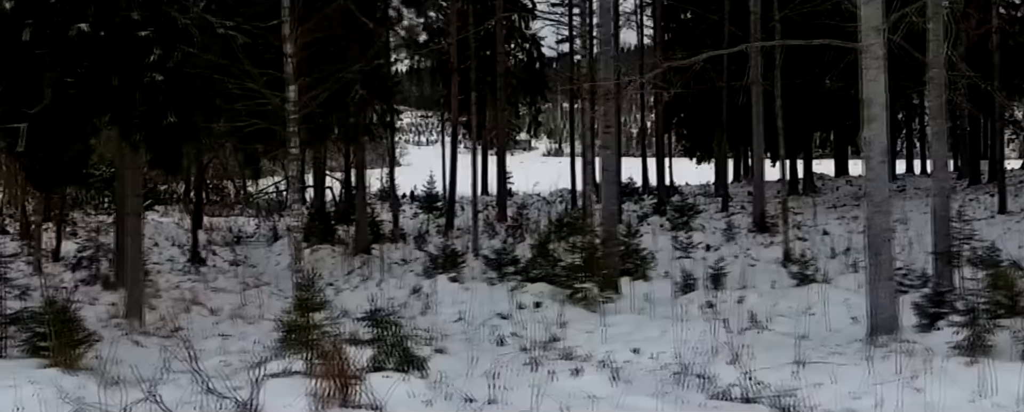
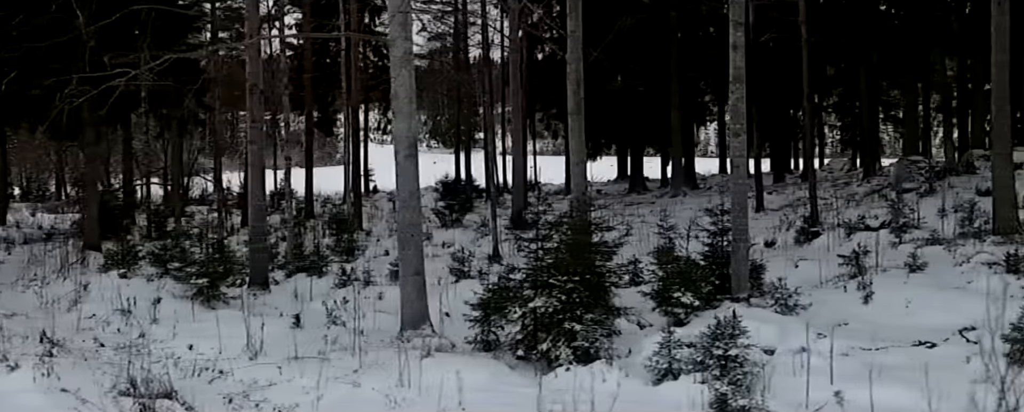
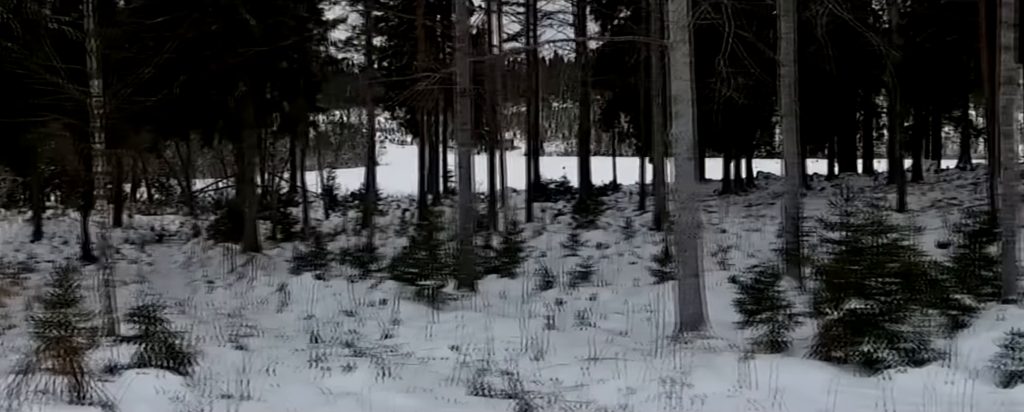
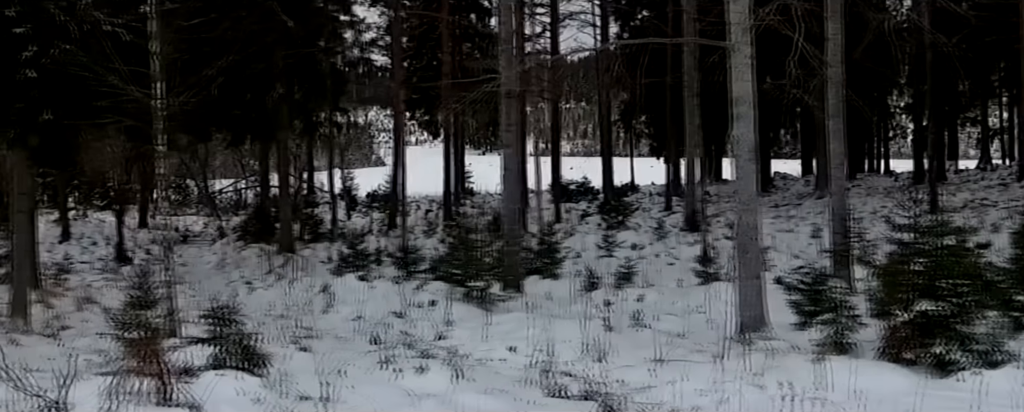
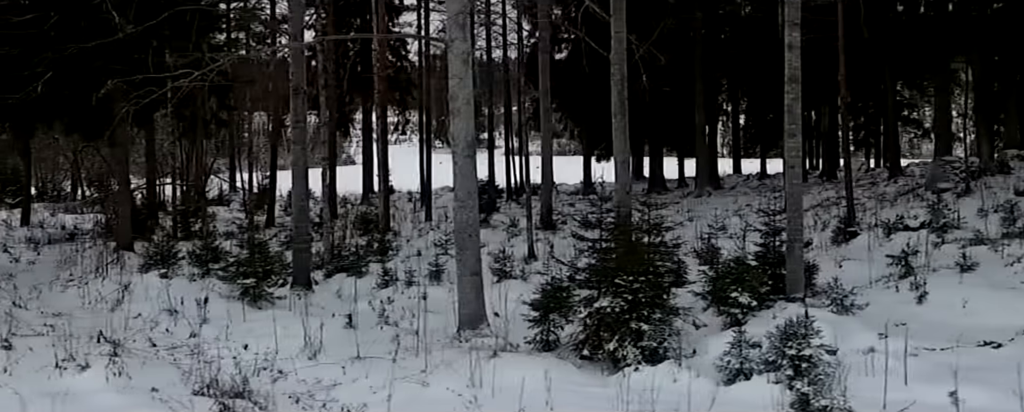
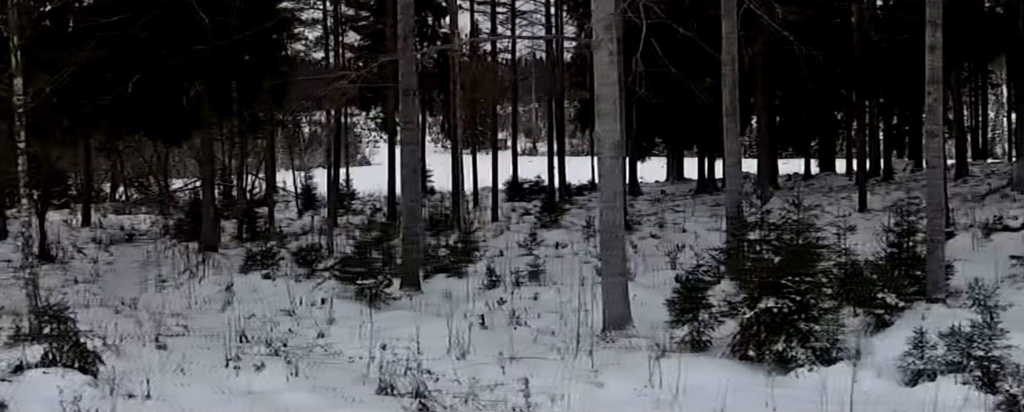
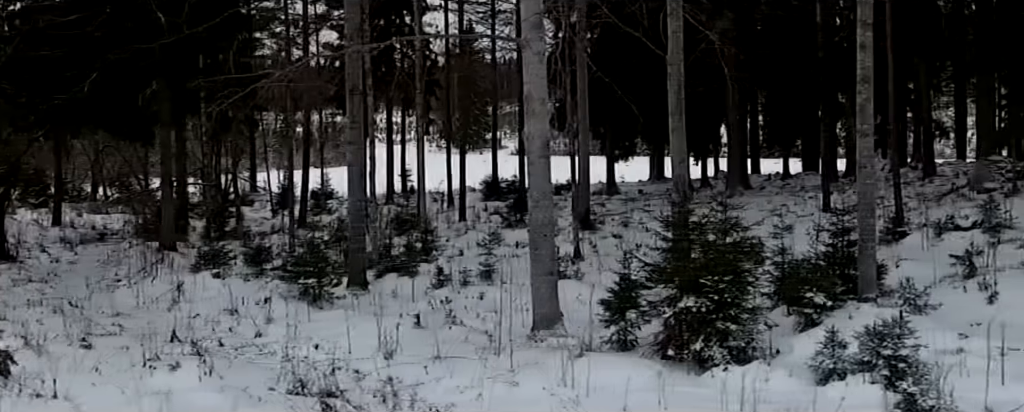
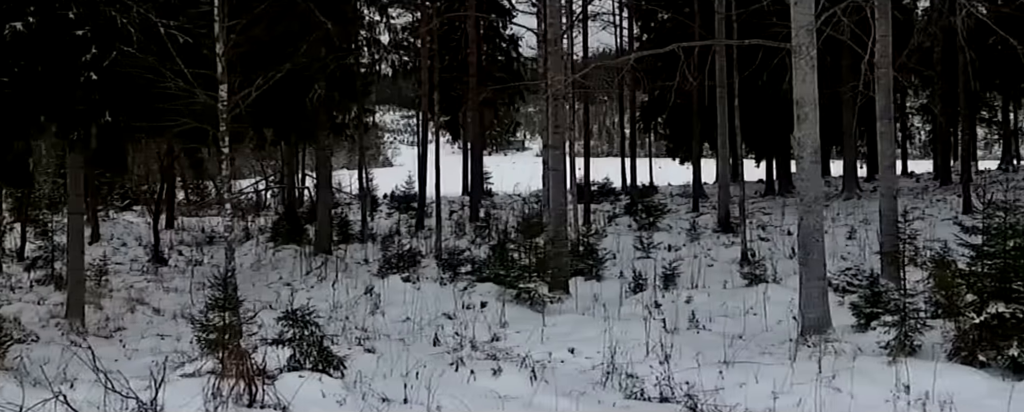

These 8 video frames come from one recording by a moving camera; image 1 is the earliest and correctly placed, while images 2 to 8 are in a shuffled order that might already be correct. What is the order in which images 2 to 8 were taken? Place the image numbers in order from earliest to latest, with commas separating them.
8, 4, 3, 6, 7, 5, 2
